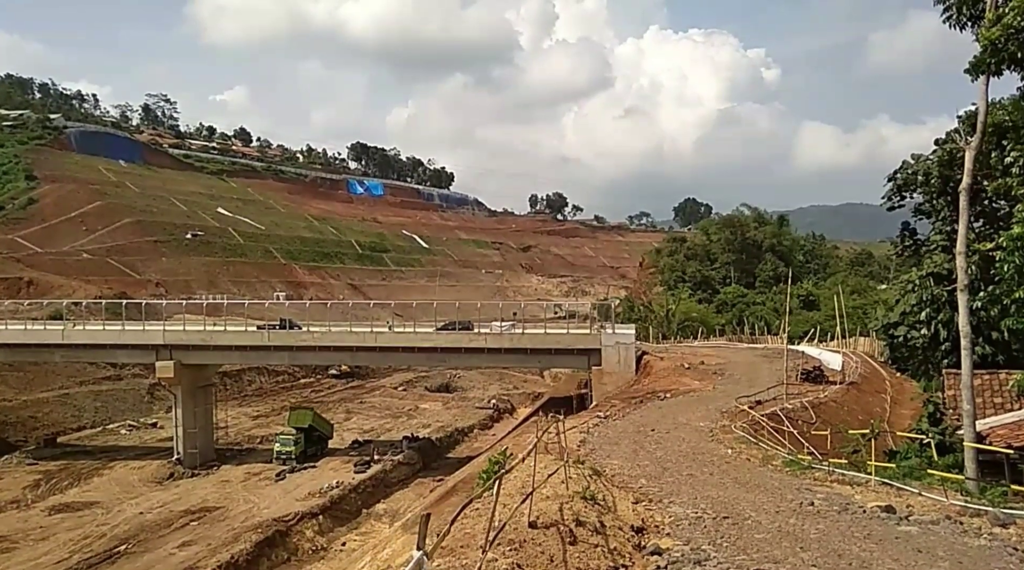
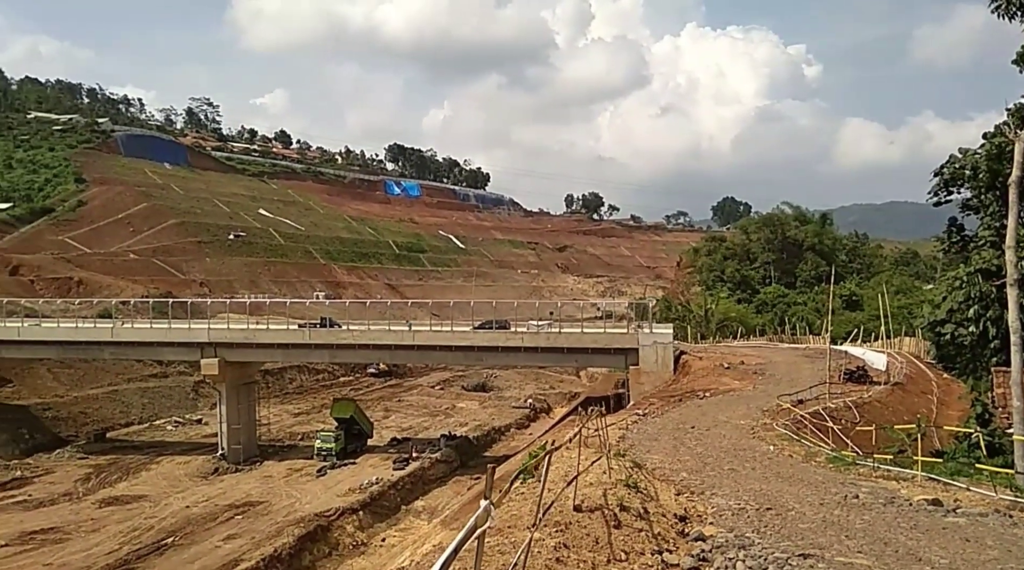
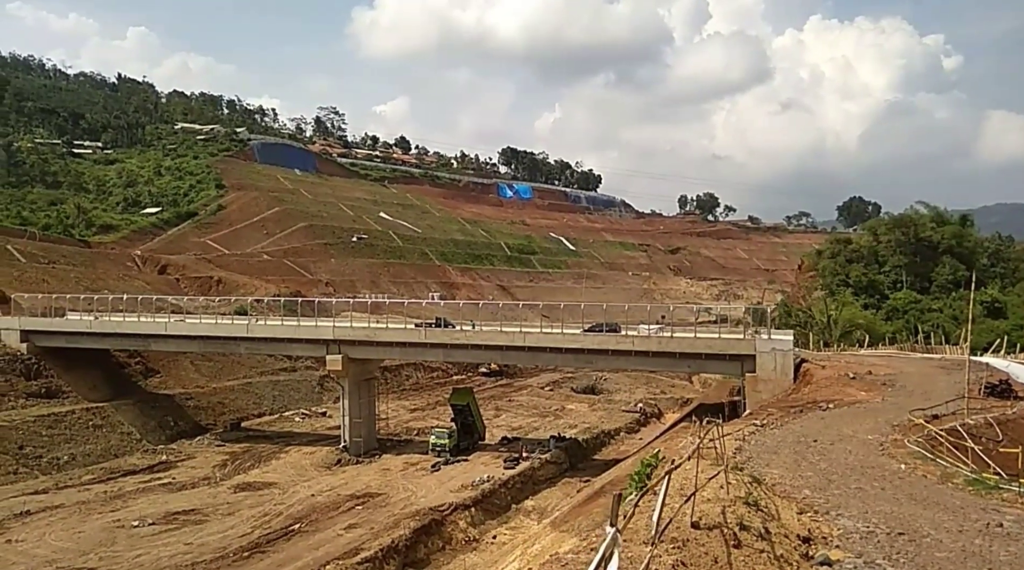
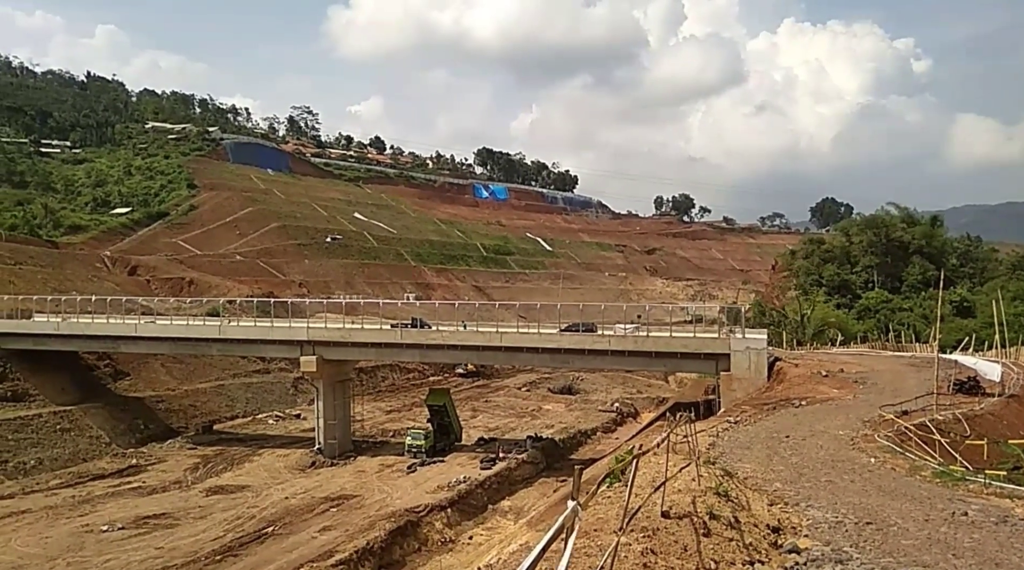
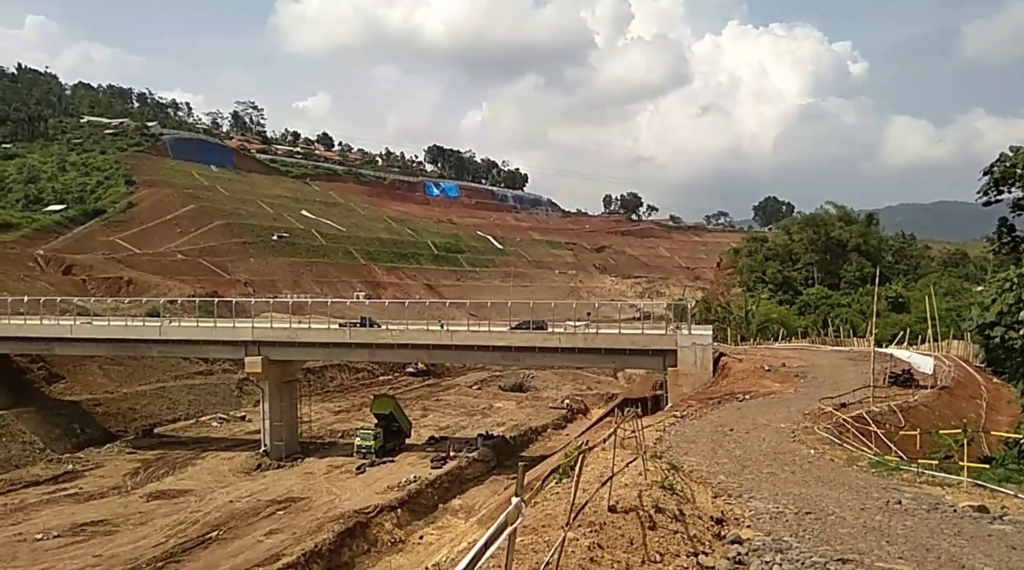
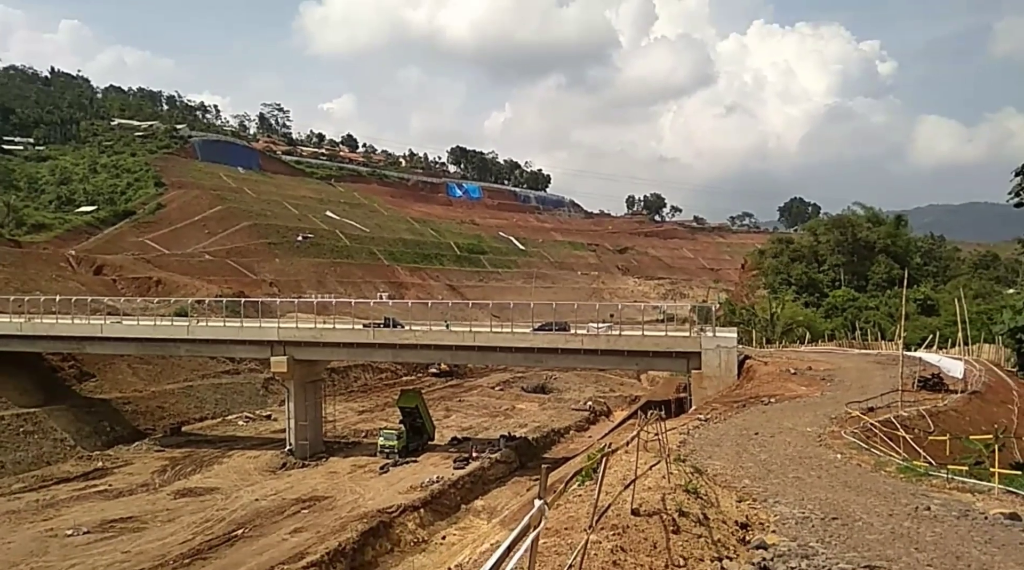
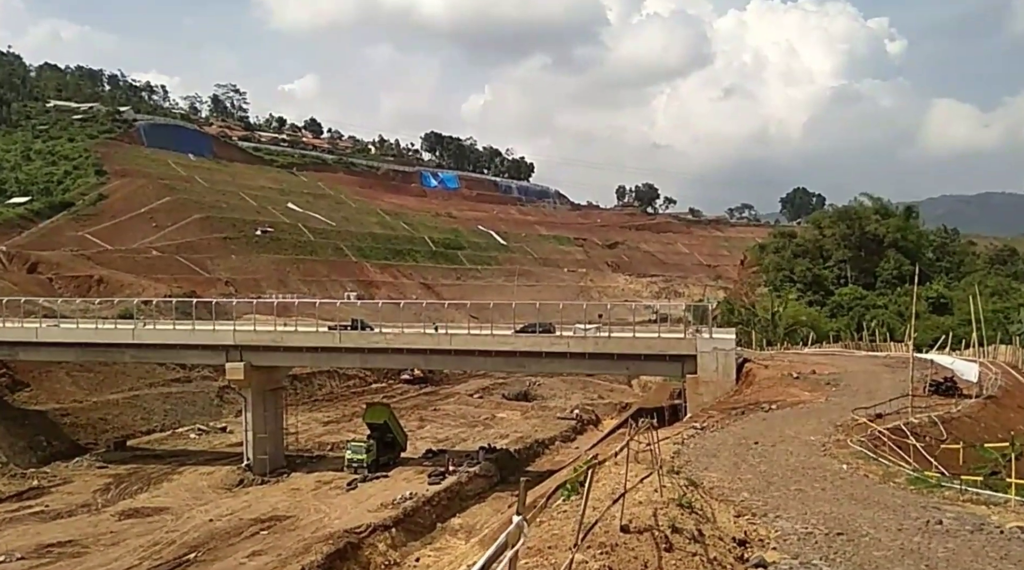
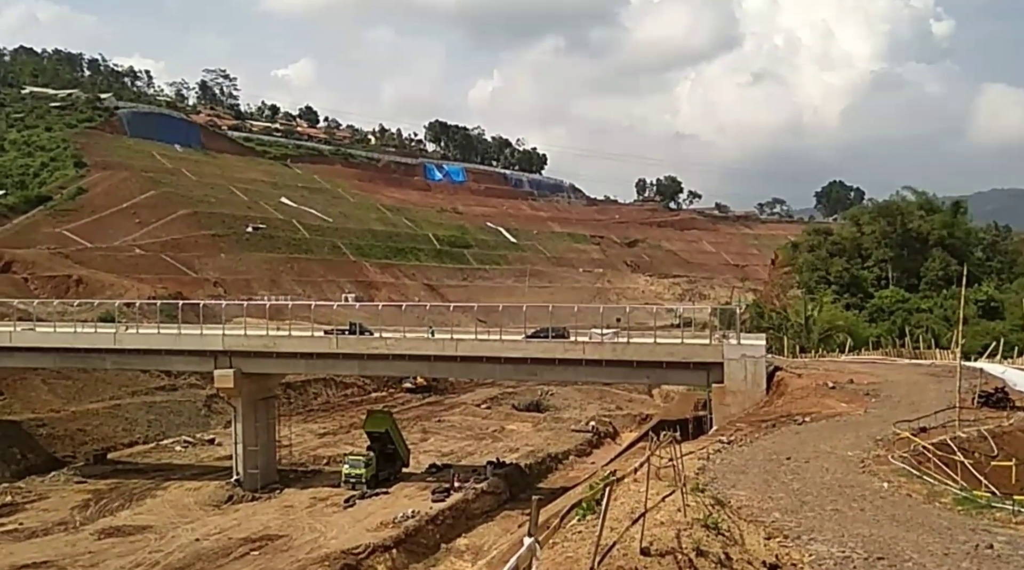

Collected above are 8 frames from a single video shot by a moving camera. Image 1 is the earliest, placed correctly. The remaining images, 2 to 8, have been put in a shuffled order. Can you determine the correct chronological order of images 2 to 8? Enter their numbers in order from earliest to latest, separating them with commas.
2, 5, 7, 8, 6, 4, 3
